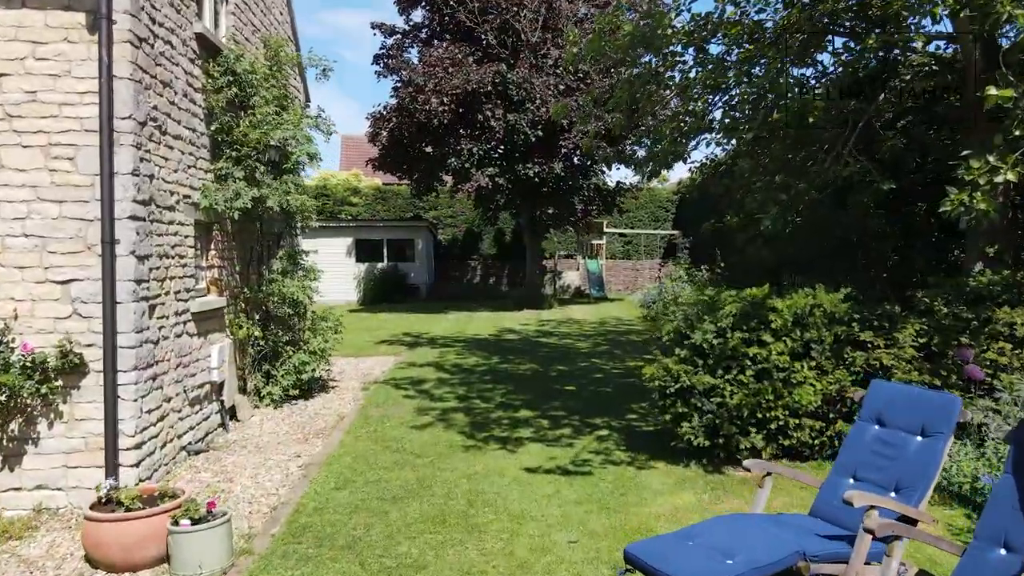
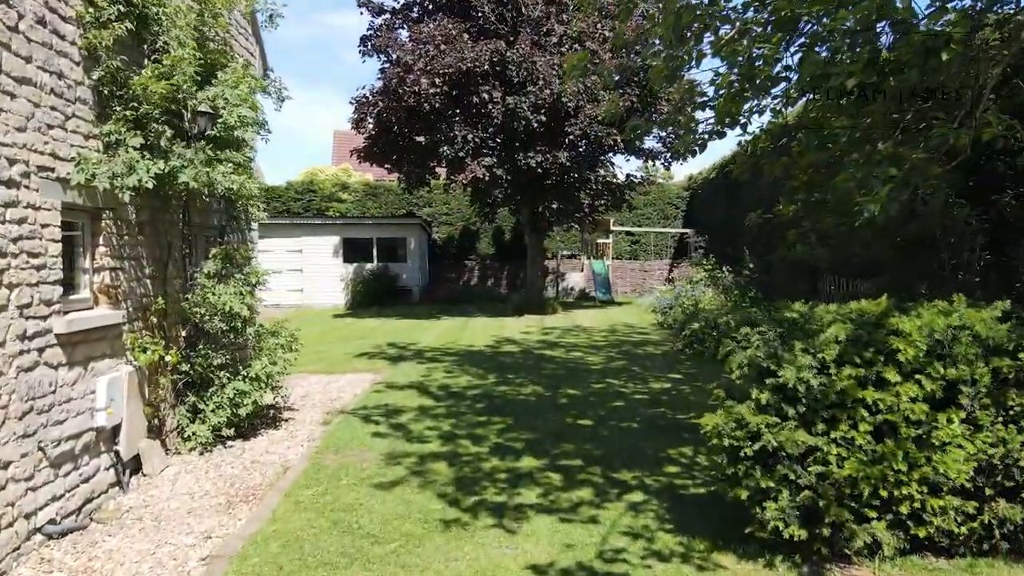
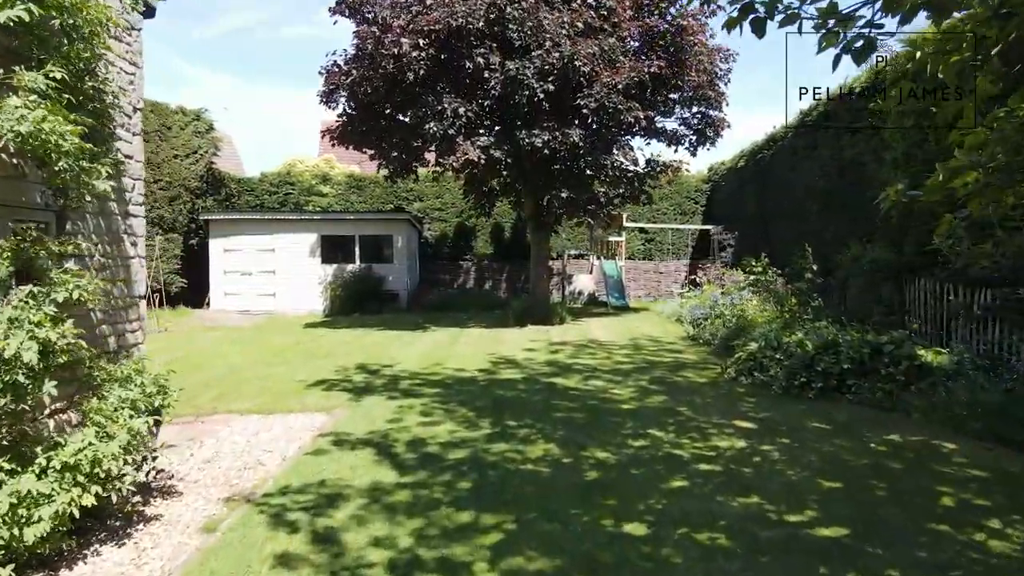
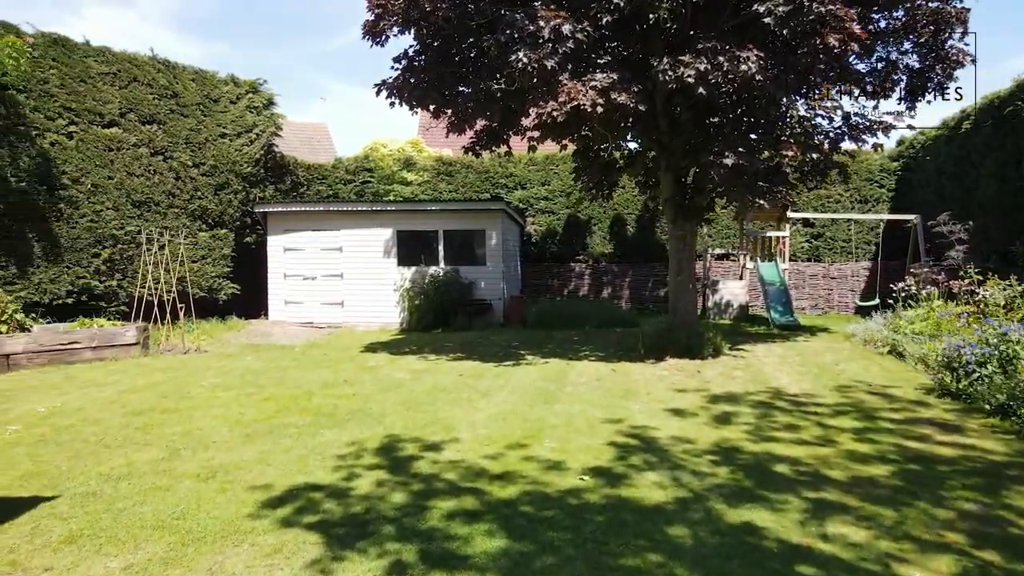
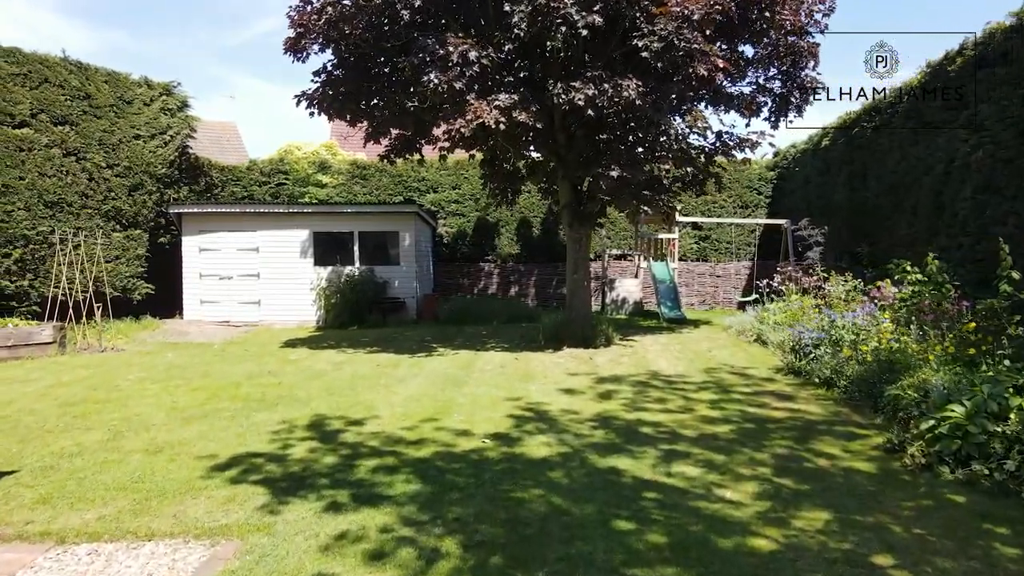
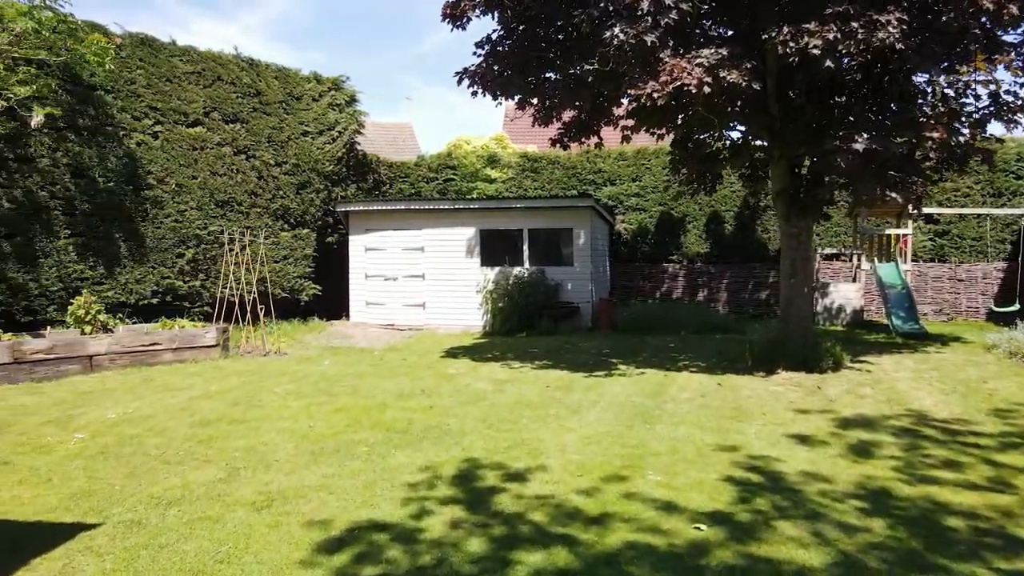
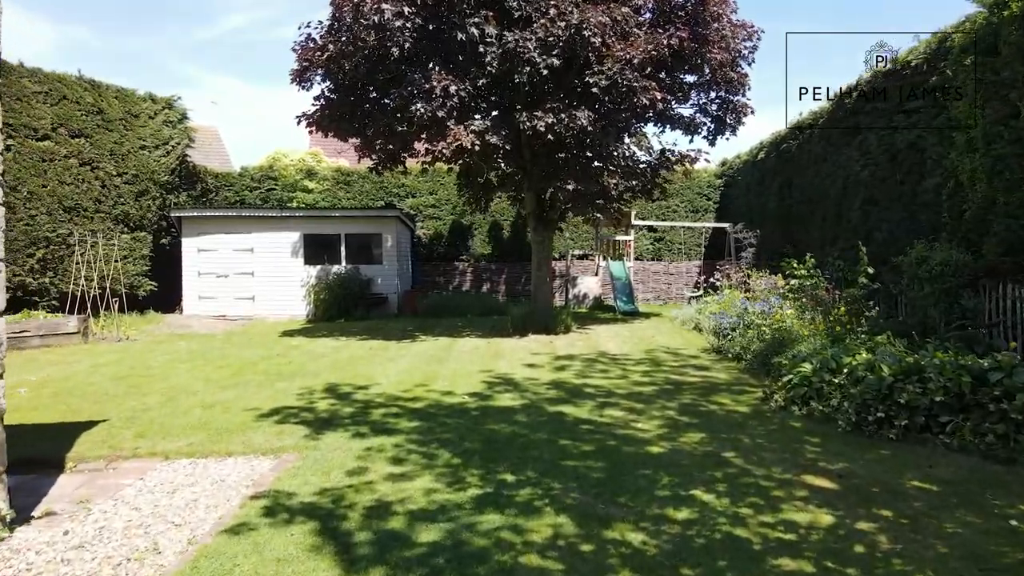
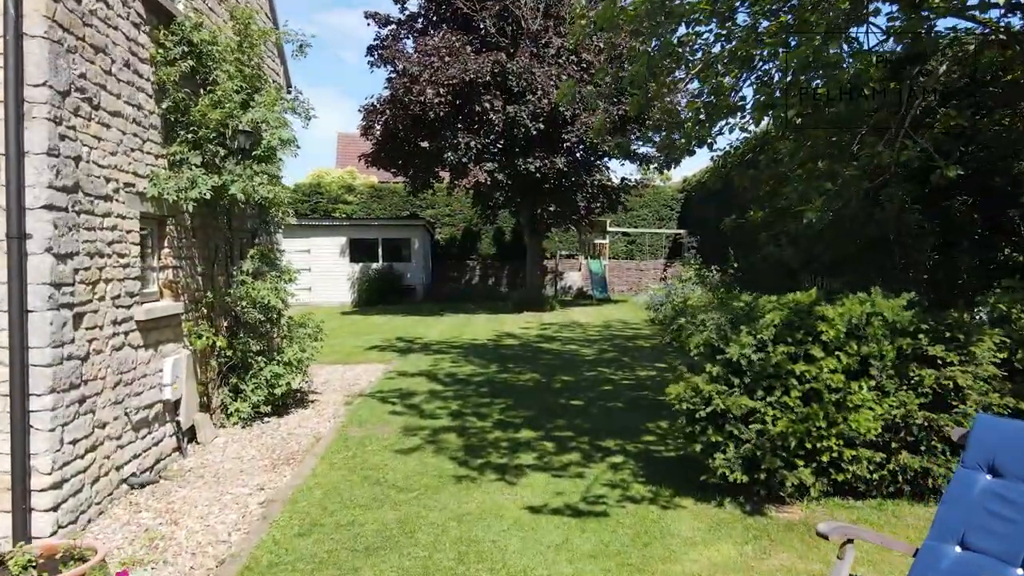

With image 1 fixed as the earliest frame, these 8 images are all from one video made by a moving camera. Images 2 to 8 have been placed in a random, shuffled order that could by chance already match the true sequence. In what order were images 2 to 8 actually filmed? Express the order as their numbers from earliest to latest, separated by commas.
8, 2, 3, 7, 5, 4, 6
